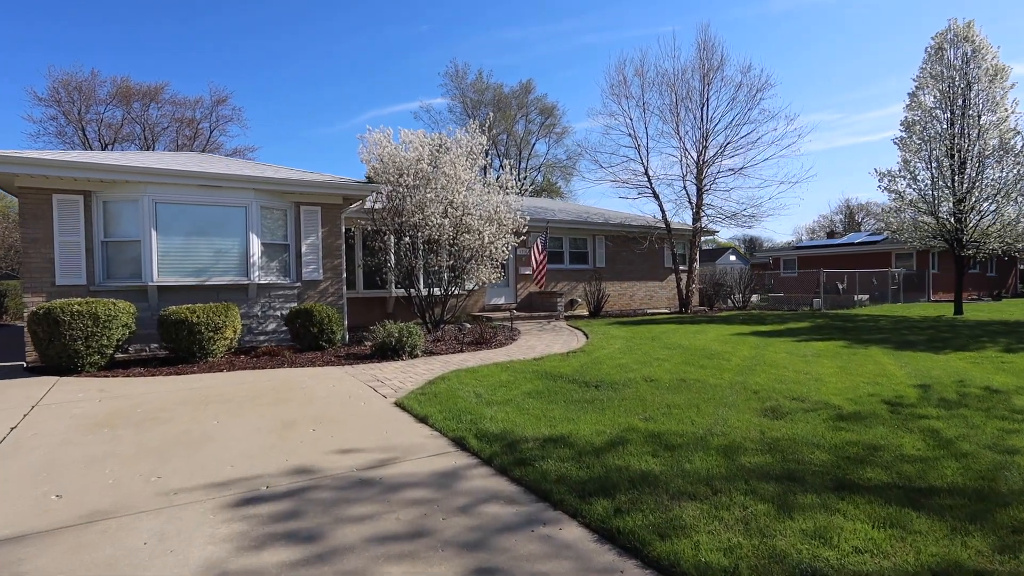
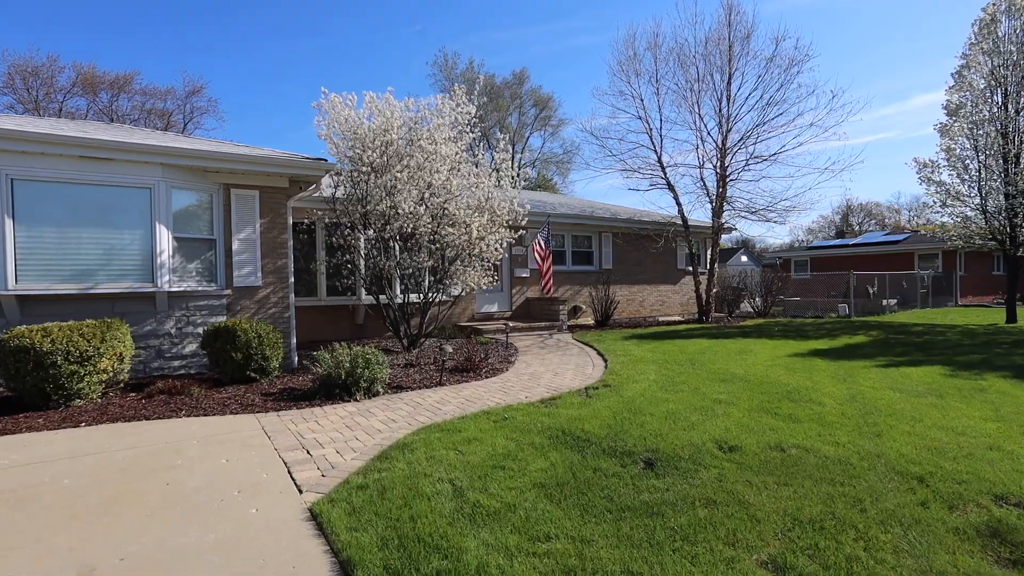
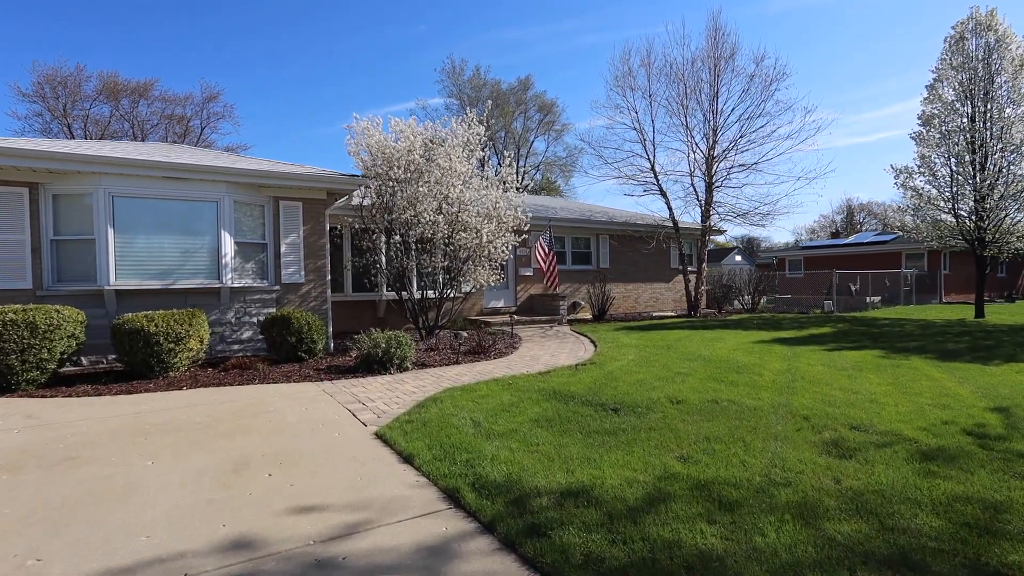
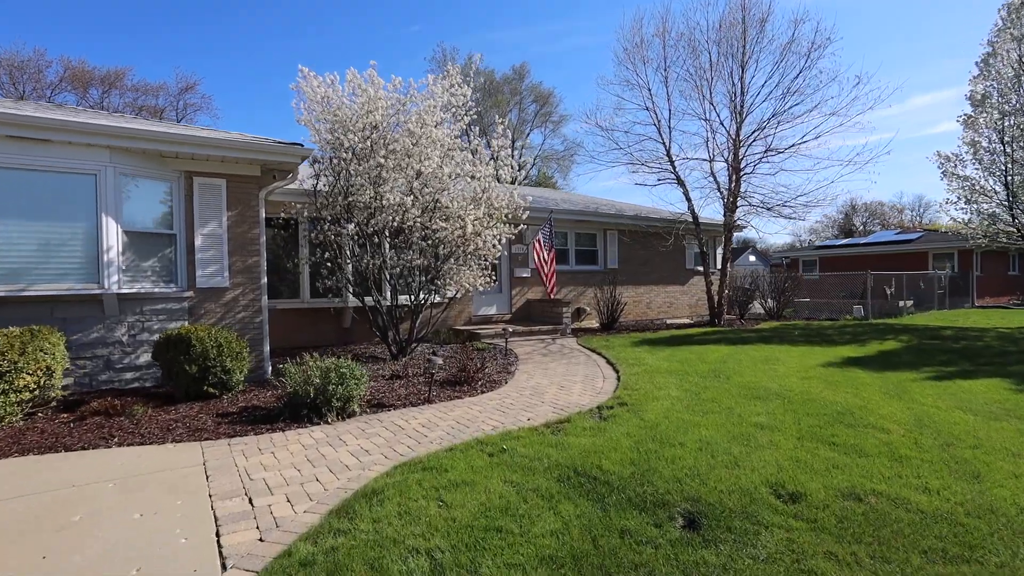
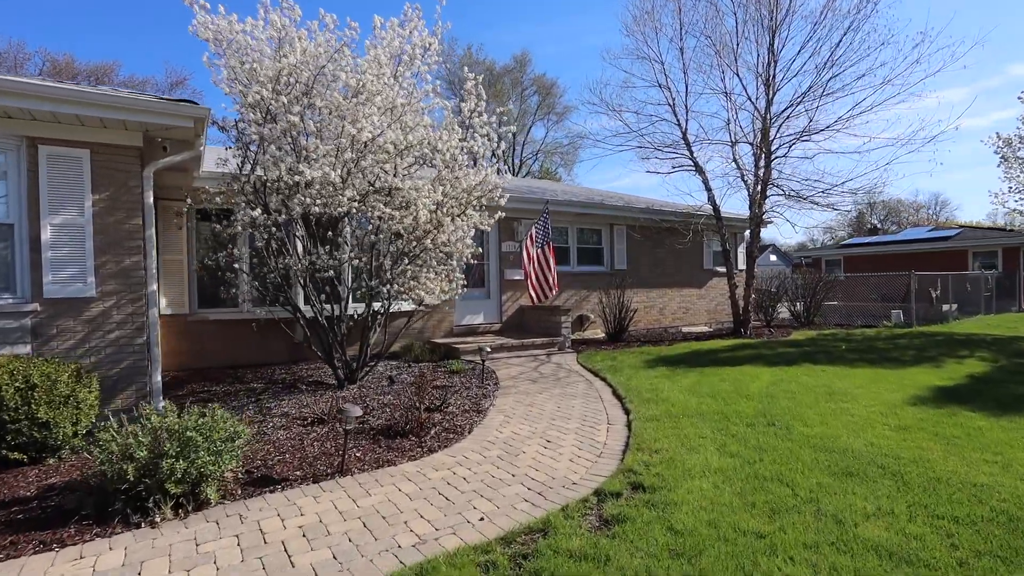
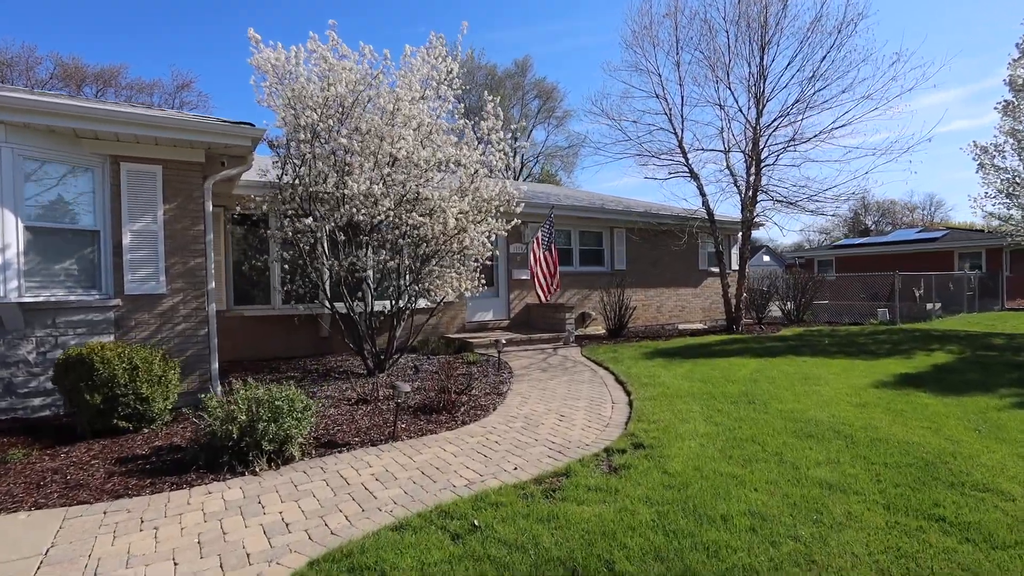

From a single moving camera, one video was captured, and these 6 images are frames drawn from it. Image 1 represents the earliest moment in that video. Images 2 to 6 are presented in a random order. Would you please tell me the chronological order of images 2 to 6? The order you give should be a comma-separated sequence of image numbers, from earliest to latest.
3, 2, 4, 6, 5
